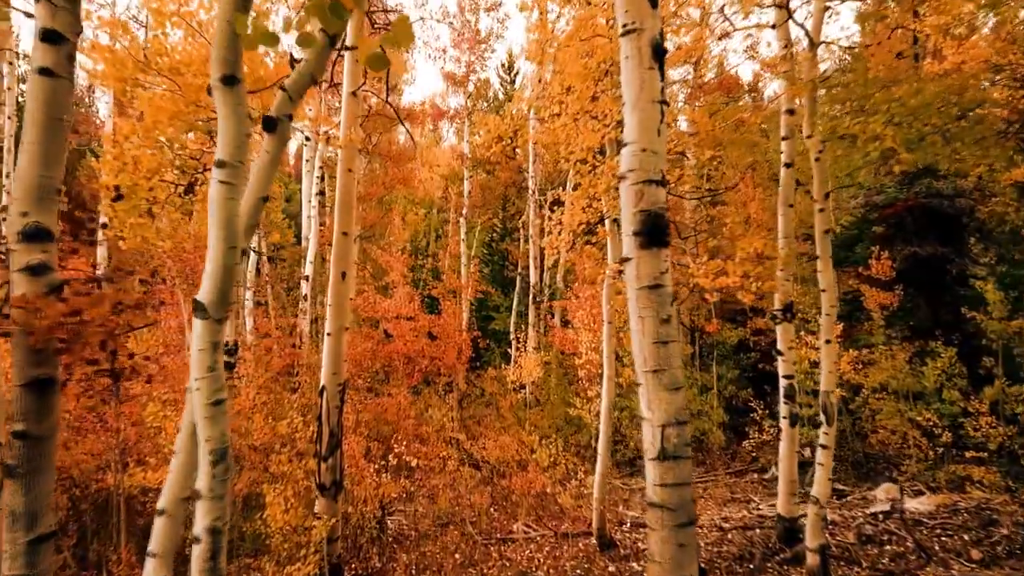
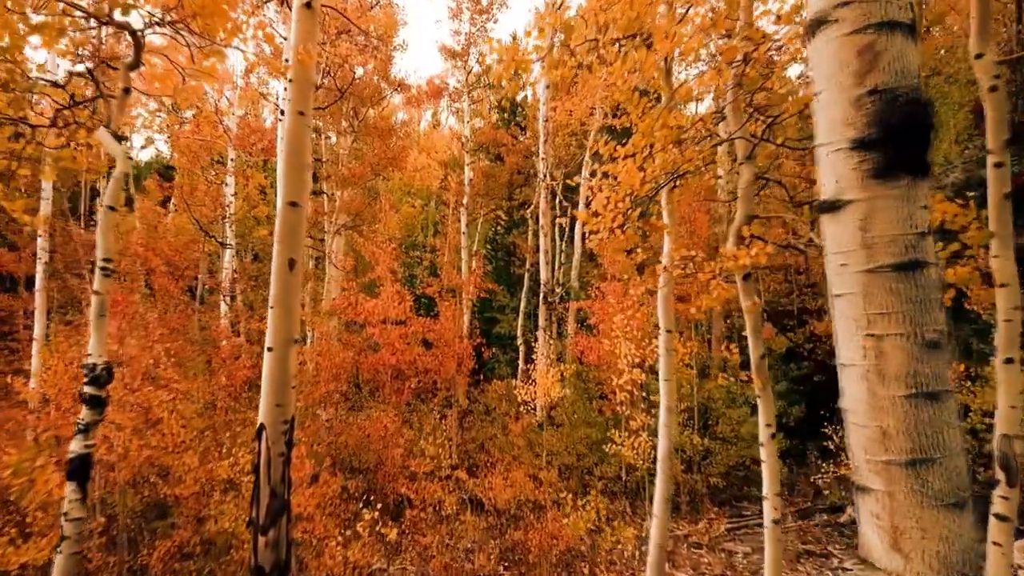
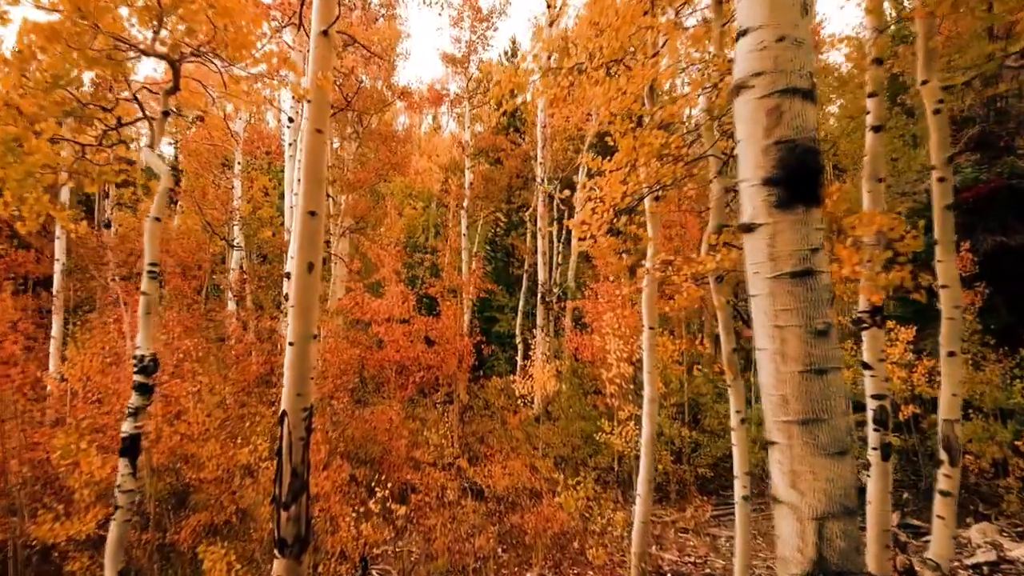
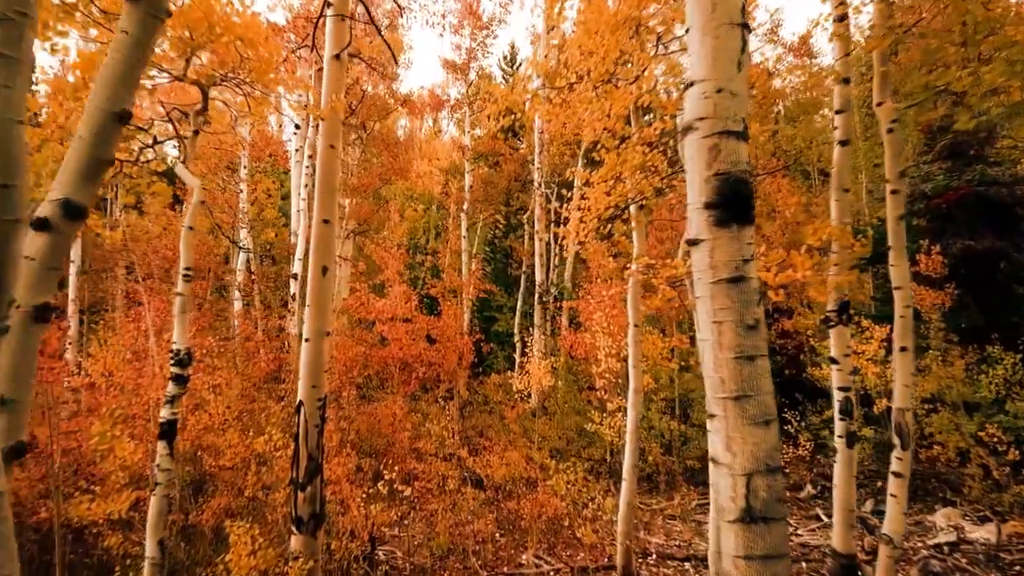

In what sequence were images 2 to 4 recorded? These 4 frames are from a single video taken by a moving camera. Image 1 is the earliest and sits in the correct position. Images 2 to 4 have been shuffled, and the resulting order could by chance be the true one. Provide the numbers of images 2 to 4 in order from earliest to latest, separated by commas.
4, 3, 2
